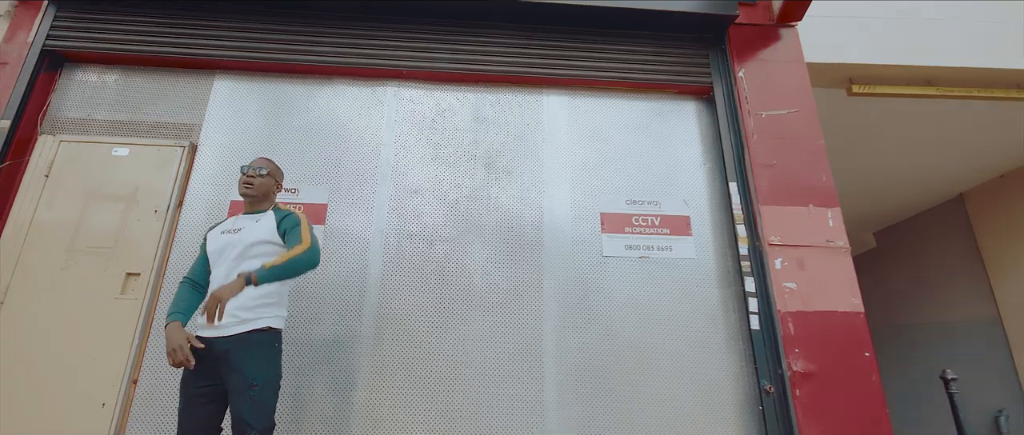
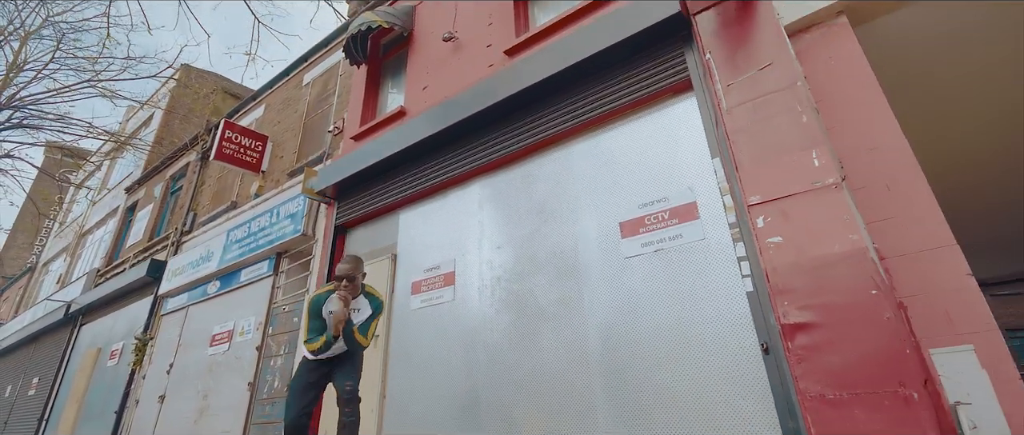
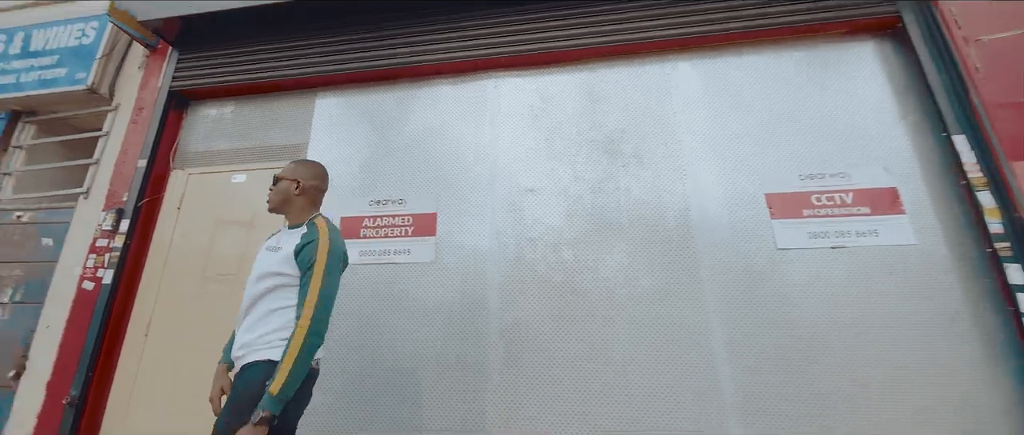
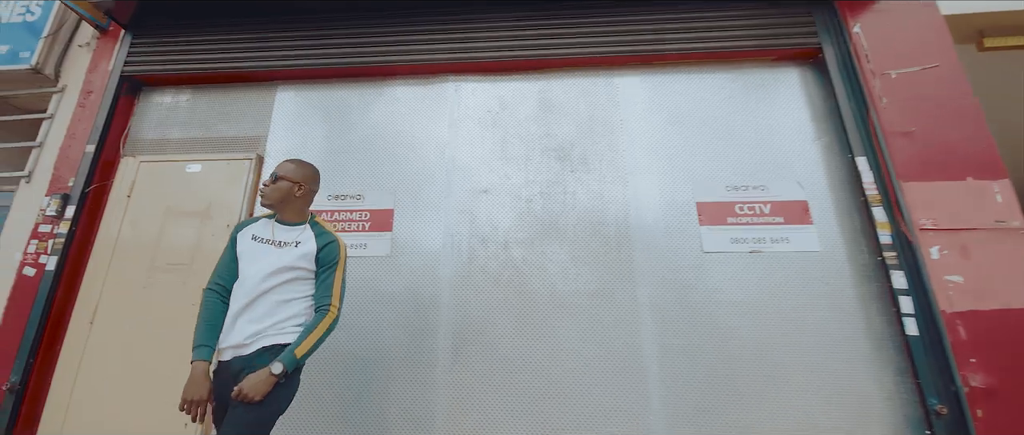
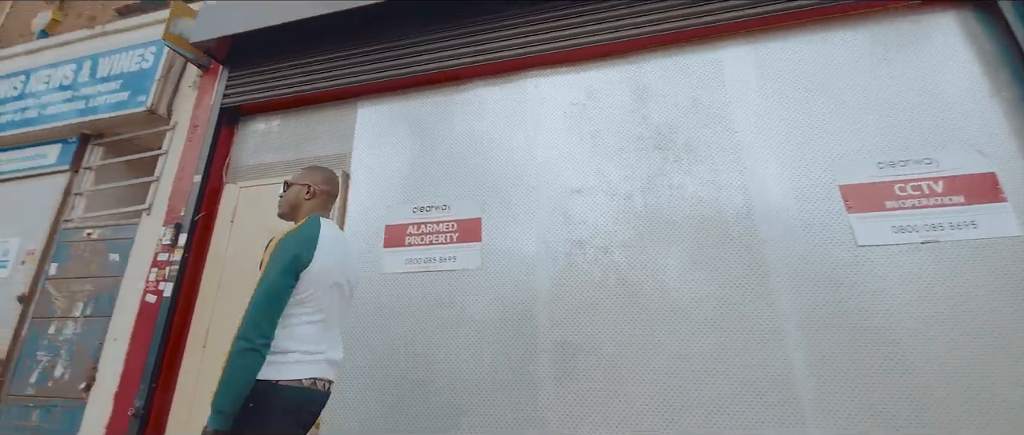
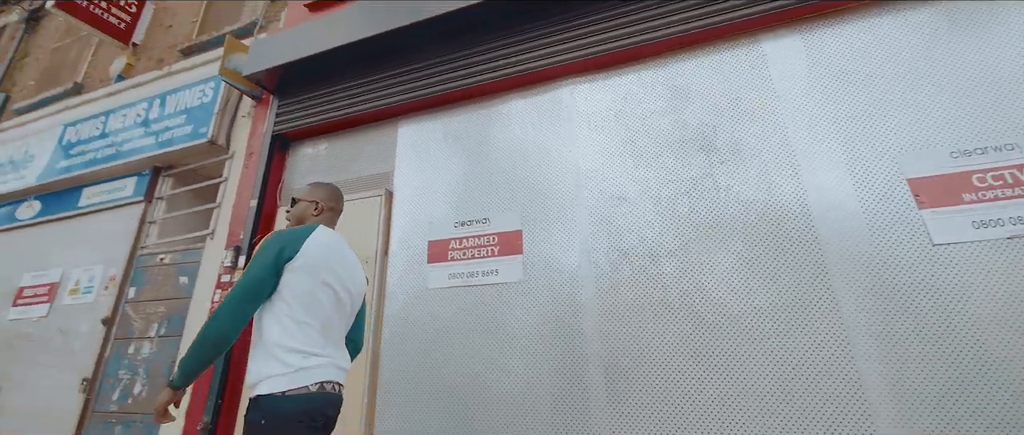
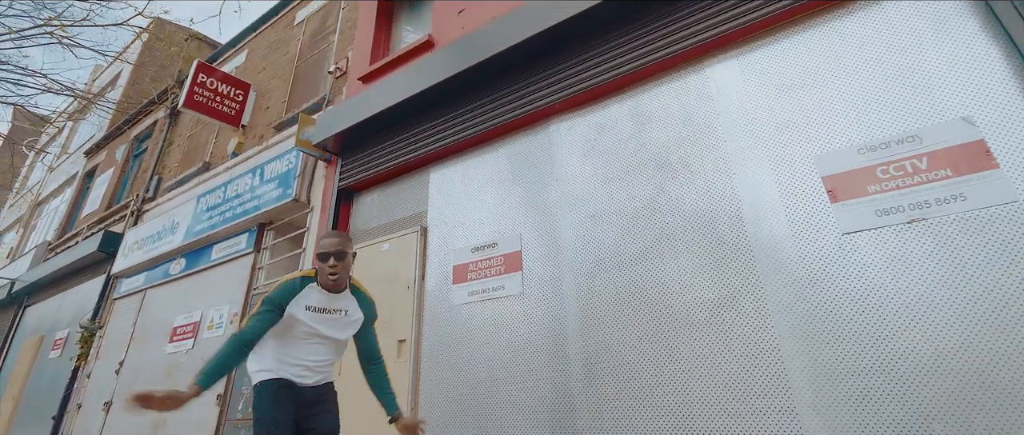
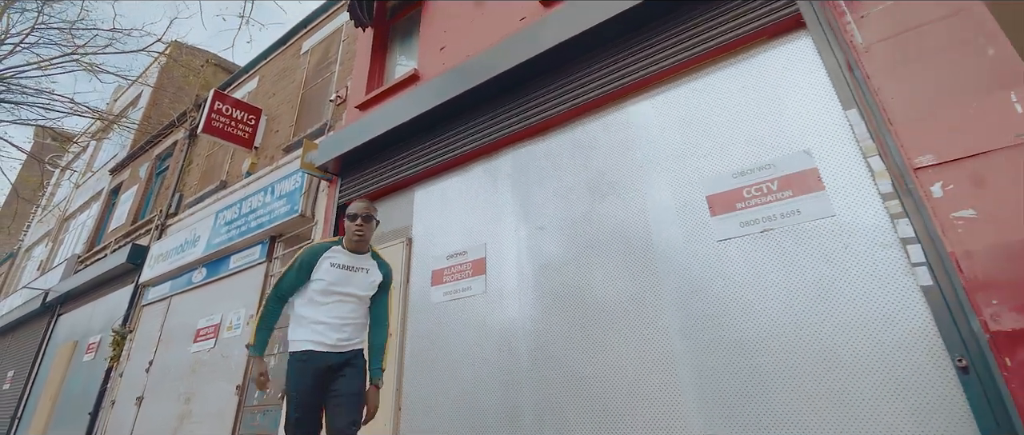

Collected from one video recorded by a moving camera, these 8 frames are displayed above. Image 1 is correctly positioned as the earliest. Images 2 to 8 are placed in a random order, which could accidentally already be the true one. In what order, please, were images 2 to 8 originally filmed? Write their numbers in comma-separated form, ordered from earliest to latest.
4, 3, 5, 6, 7, 8, 2
